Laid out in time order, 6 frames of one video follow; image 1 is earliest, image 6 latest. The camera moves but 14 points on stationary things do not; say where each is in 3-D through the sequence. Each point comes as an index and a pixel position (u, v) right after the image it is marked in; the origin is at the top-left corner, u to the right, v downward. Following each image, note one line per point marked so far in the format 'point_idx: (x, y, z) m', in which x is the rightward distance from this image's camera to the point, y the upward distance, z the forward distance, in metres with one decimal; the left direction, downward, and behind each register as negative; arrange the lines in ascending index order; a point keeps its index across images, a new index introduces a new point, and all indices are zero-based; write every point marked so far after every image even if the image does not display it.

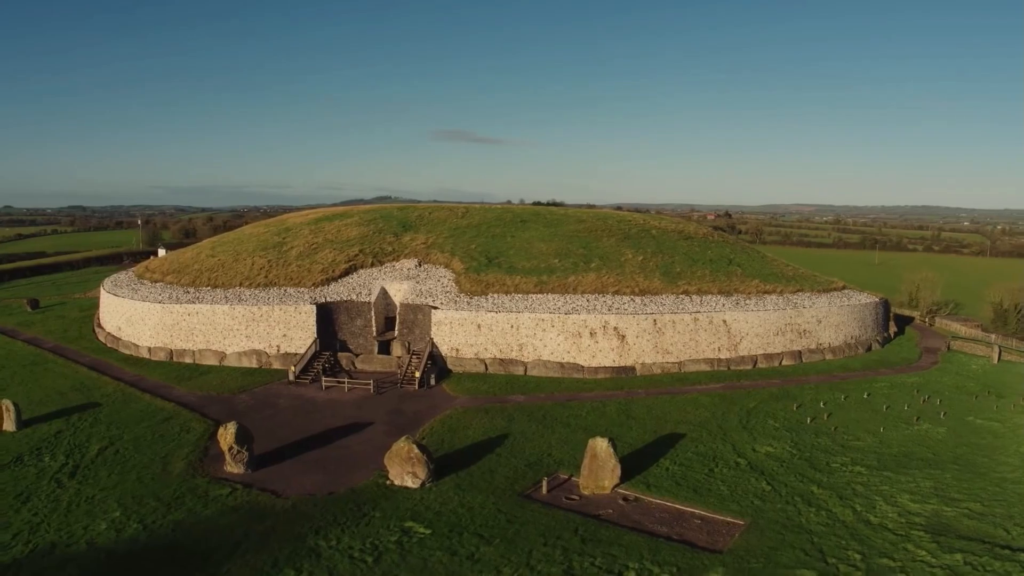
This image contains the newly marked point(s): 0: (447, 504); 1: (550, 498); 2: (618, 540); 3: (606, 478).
0: (-1.7, -5.9, +16.6) m
1: (+1.2, -5.9, +17.1) m
2: (+2.7, -6.2, +15.1) m
3: (+2.7, -5.4, +17.3) m
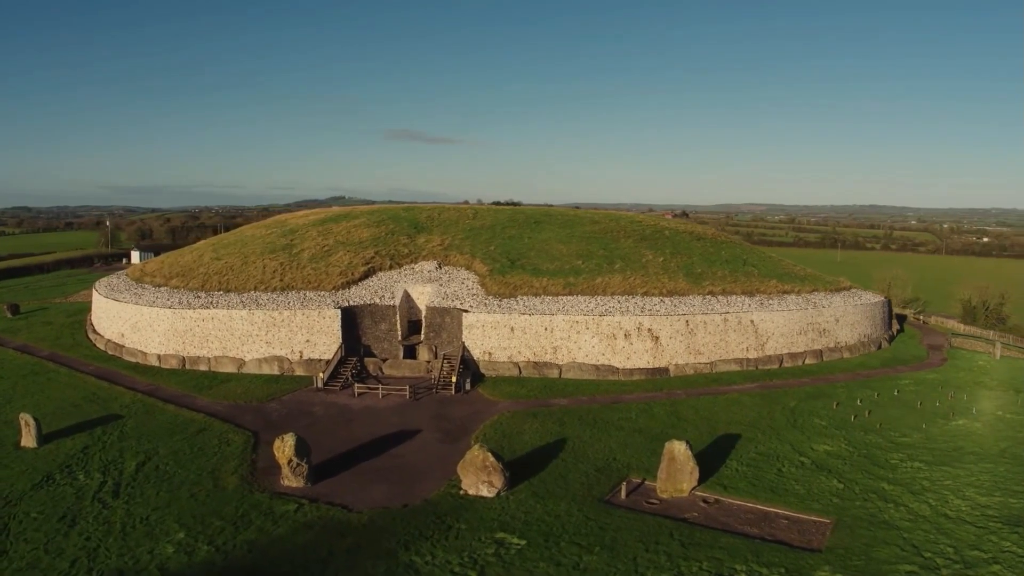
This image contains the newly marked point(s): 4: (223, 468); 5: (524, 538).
0: (+0.6, -6.0, +16.3) m
1: (+3.4, -6.0, +17.0) m
2: (+5.1, -6.3, +15.1) m
3: (+4.9, -5.5, +17.3) m
4: (-9.2, -5.7, +19.3) m
5: (+0.3, -6.2, +15.2) m
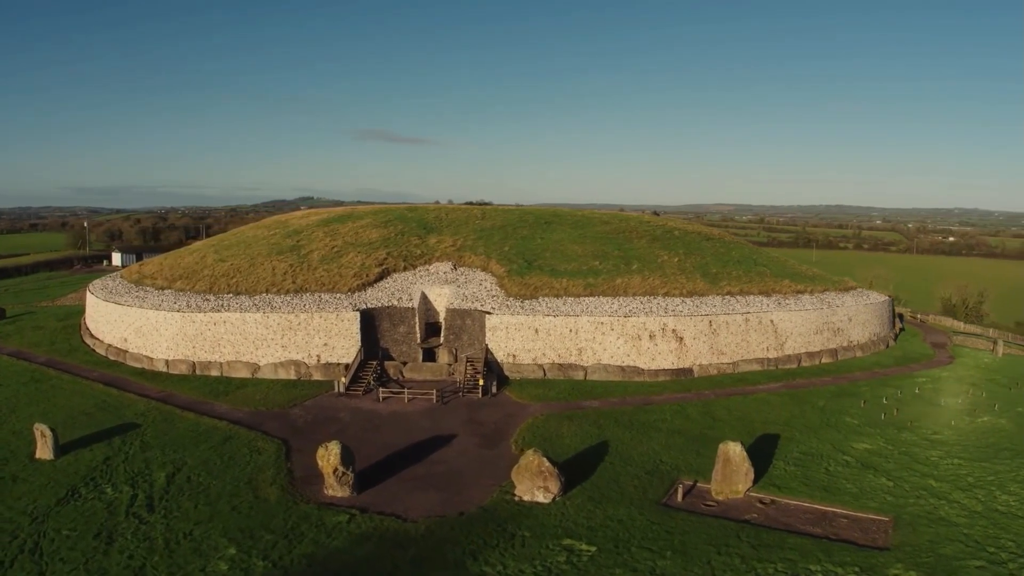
0: (+2.2, -6.1, +16.0) m
1: (+5.0, -6.0, +16.9) m
2: (+6.8, -6.3, +15.0) m
3: (+6.4, -5.5, +17.2) m
4: (-7.7, -5.8, +18.6) m
5: (+2.0, -6.3, +14.9) m
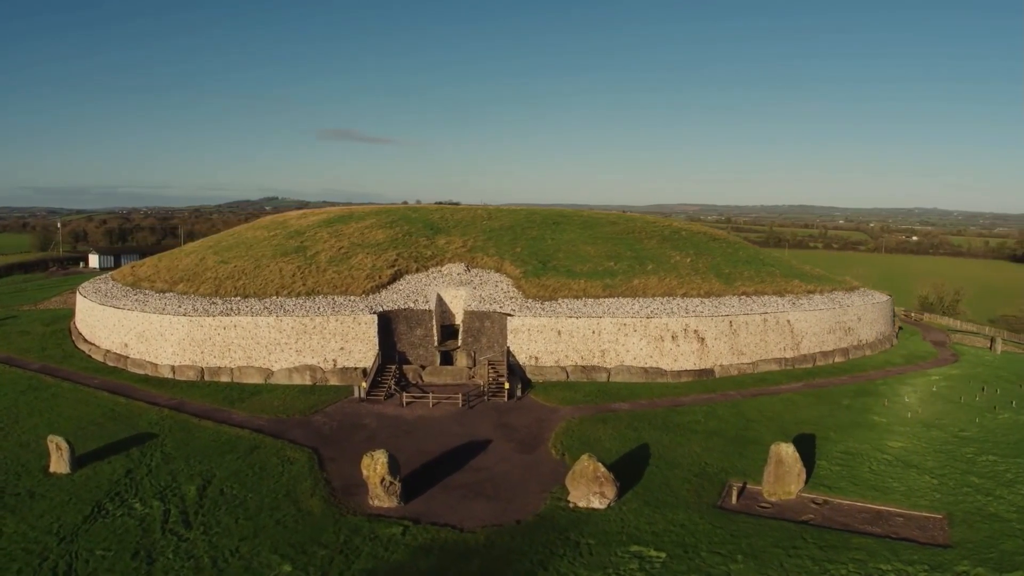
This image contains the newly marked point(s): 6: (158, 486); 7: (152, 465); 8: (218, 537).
0: (+3.7, -6.1, +15.8) m
1: (+6.5, -6.1, +16.8) m
2: (+8.4, -6.3, +15.0) m
3: (+7.9, -5.5, +17.2) m
4: (-6.3, -5.9, +17.8) m
5: (+3.6, -6.3, +14.6) m
6: (-10.6, -5.9, +18.1) m
7: (-11.5, -5.6, +19.3) m
8: (-7.5, -6.4, +15.5) m
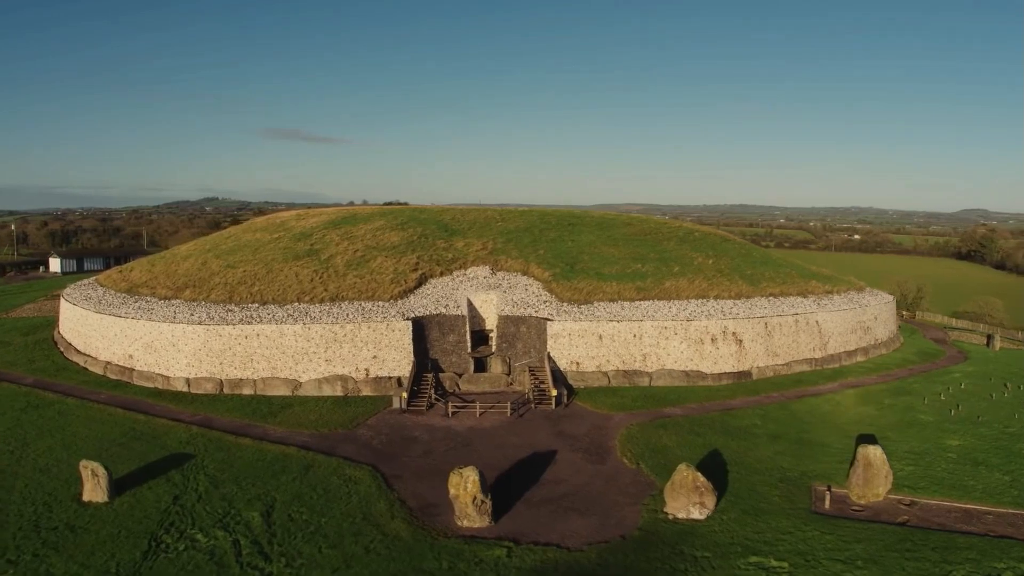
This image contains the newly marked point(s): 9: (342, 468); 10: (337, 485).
0: (+6.4, -6.2, +15.4) m
1: (+9.0, -6.1, +16.6) m
2: (+11.0, -6.4, +15.0) m
3: (+10.4, -5.6, +17.1) m
4: (-3.8, -6.1, +16.6) m
5: (+6.3, -6.4, +14.2) m
6: (-8.1, -6.1, +16.6) m
7: (-9.1, -5.8, +17.7) m
8: (-4.9, -6.6, +14.2) m
9: (-5.4, -5.6, +19.0) m
10: (-5.2, -5.8, +17.9) m
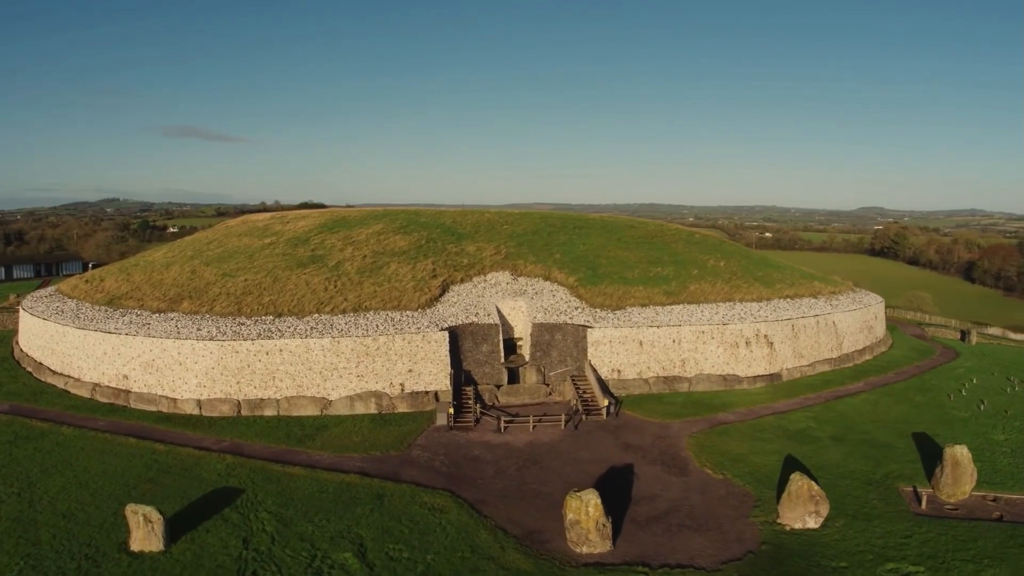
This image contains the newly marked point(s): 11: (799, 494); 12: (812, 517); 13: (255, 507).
0: (+9.4, -6.3, +15.2) m
1: (+11.8, -6.2, +16.8) m
2: (+14.0, -6.4, +15.4) m
3: (+13.2, -5.7, +17.4) m
4: (-0.9, -6.3, +15.2) m
5: (+9.5, -6.5, +14.1) m
6: (-5.2, -6.5, +14.6) m
7: (-6.3, -6.2, +15.6) m
8: (-1.6, -6.8, +12.7) m
9: (-2.7, -5.9, +17.3) m
10: (-2.5, -6.1, +16.3) m
11: (+7.4, -5.3, +15.7) m
12: (+7.8, -5.9, +15.6) m
13: (-7.1, -5.9, +16.5) m
